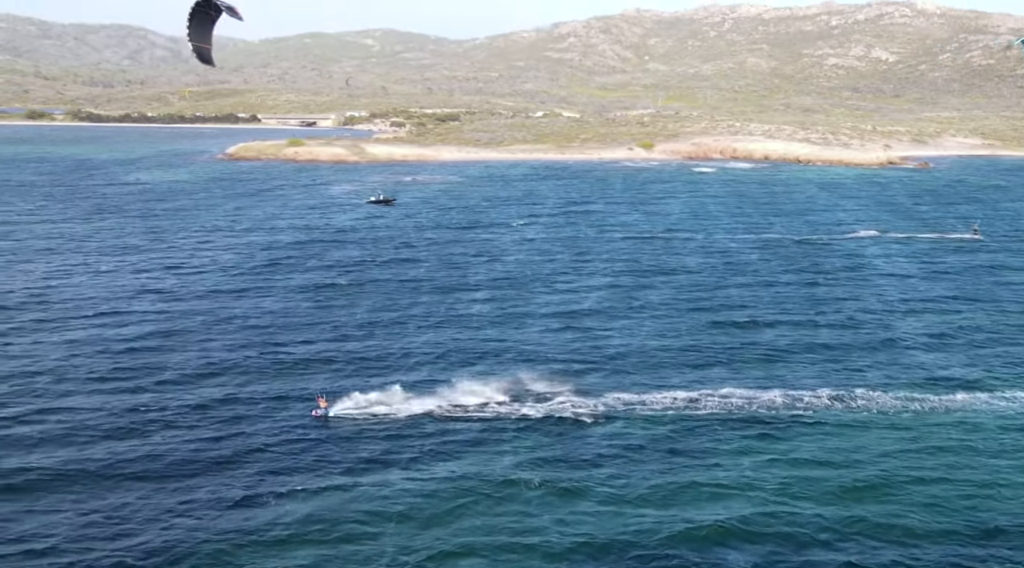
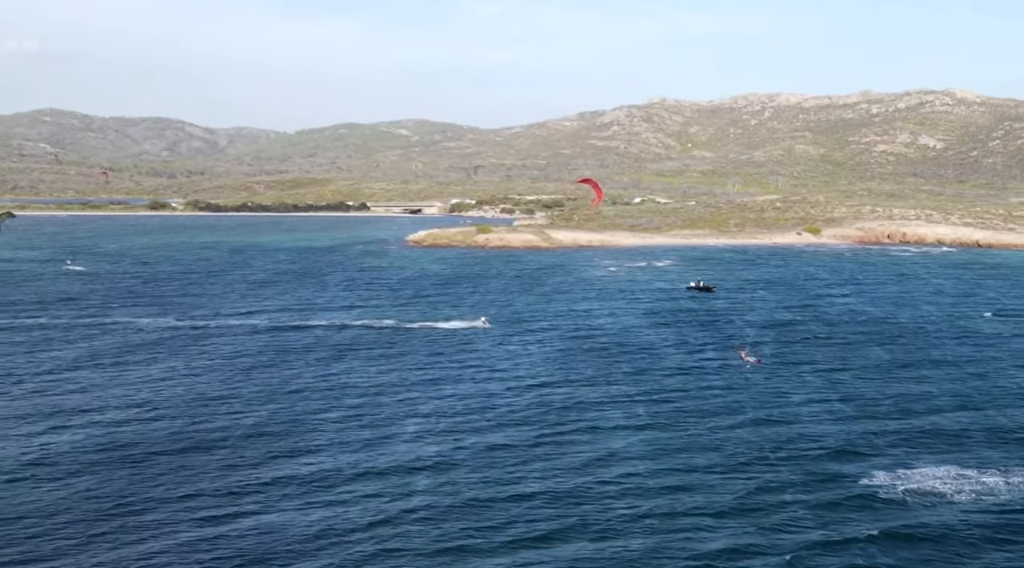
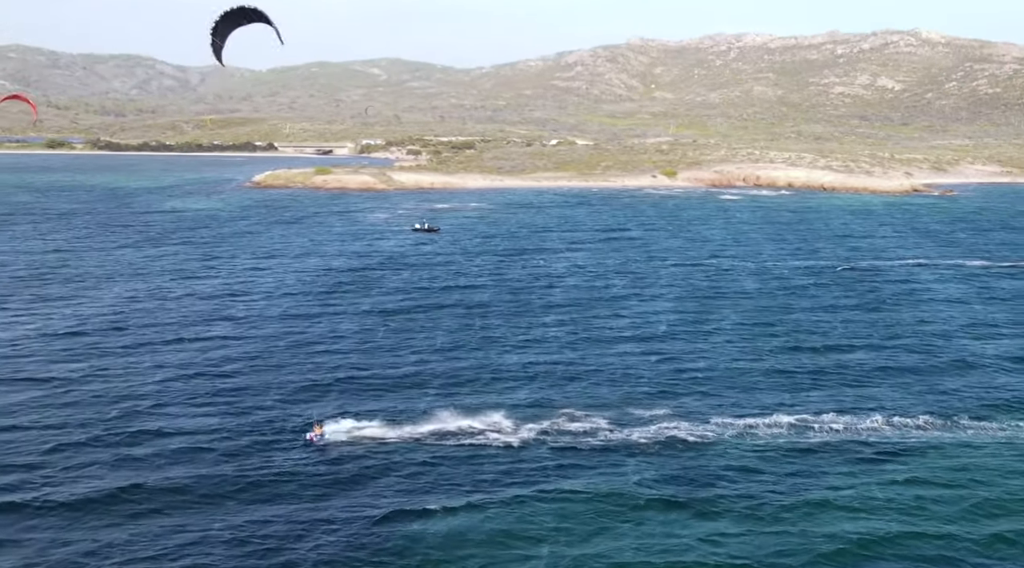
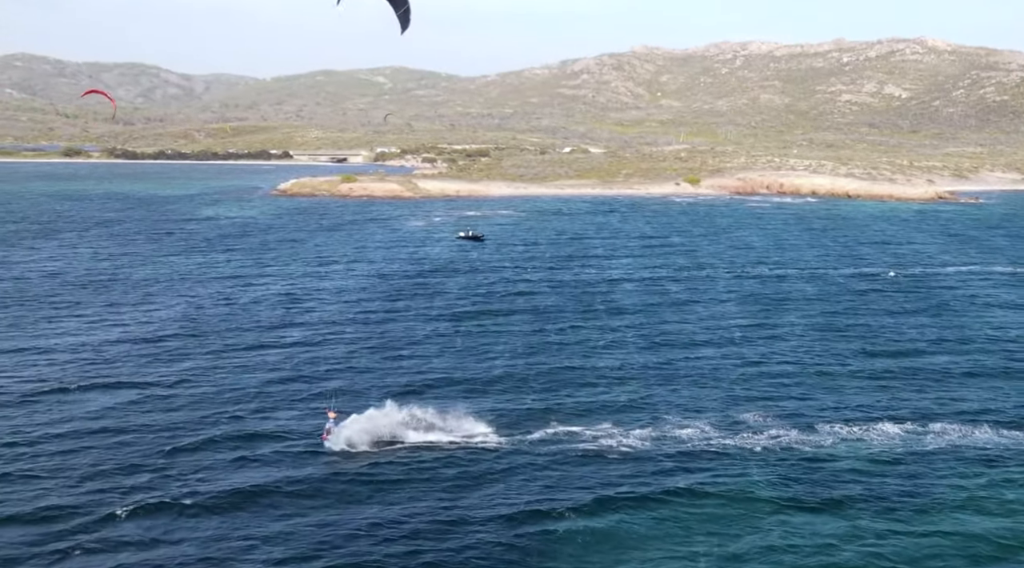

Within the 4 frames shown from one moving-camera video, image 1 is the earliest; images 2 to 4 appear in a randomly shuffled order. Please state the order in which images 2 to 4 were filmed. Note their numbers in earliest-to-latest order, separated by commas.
3, 4, 2
